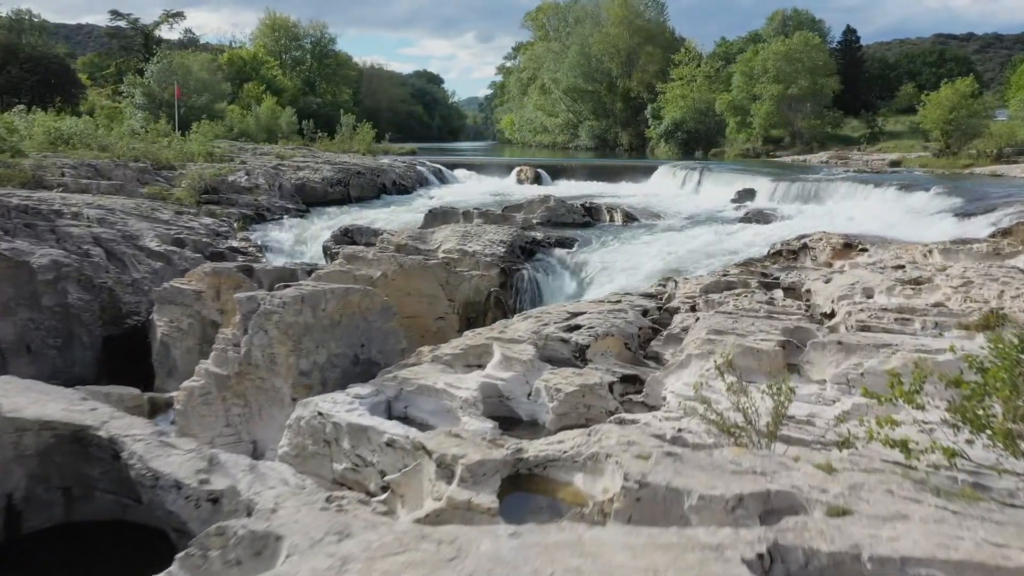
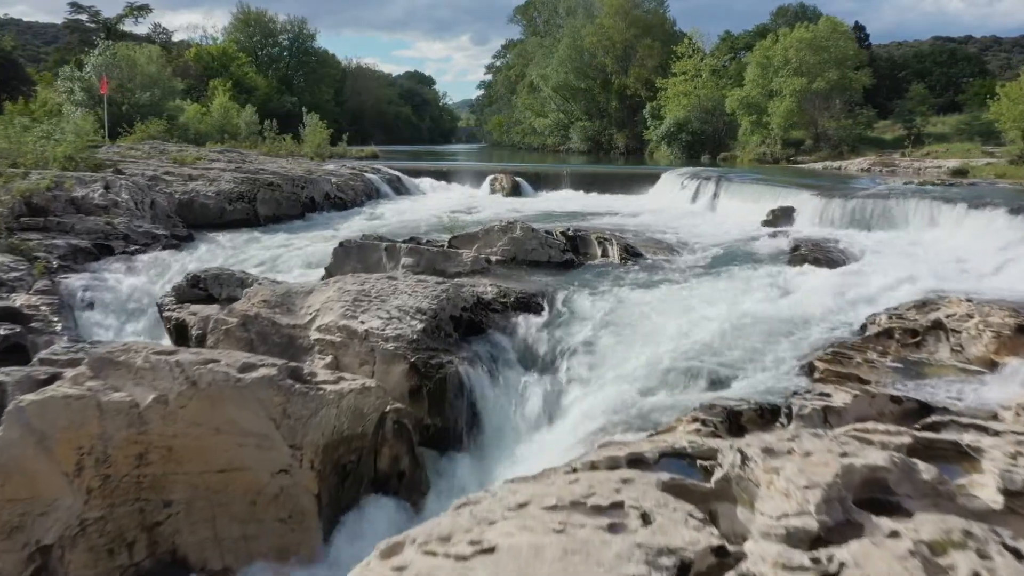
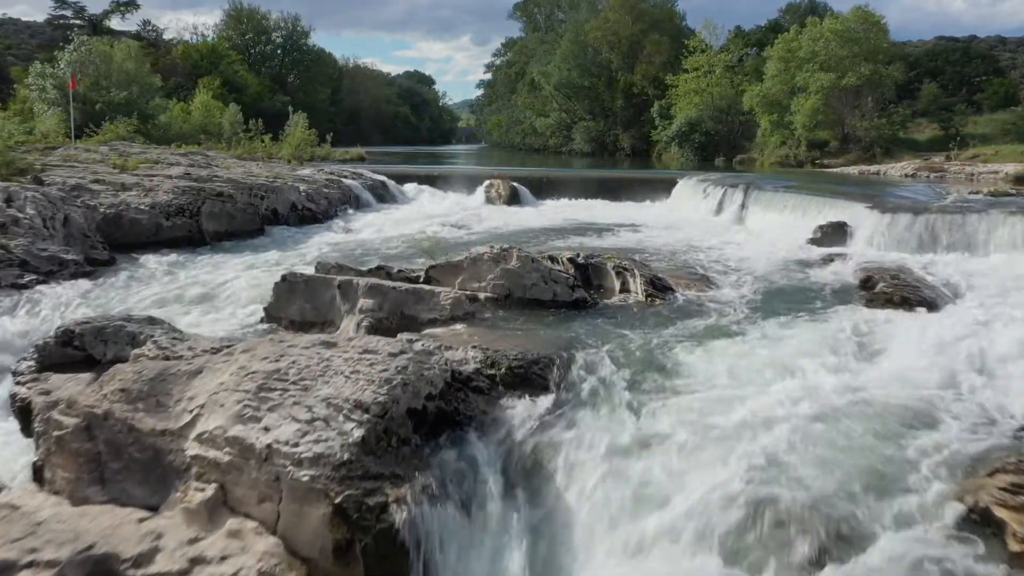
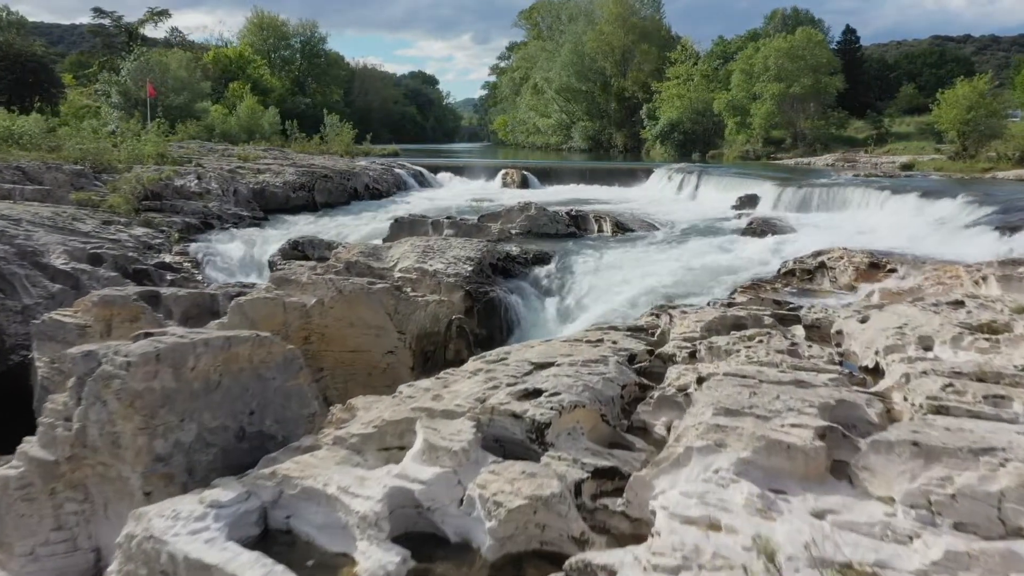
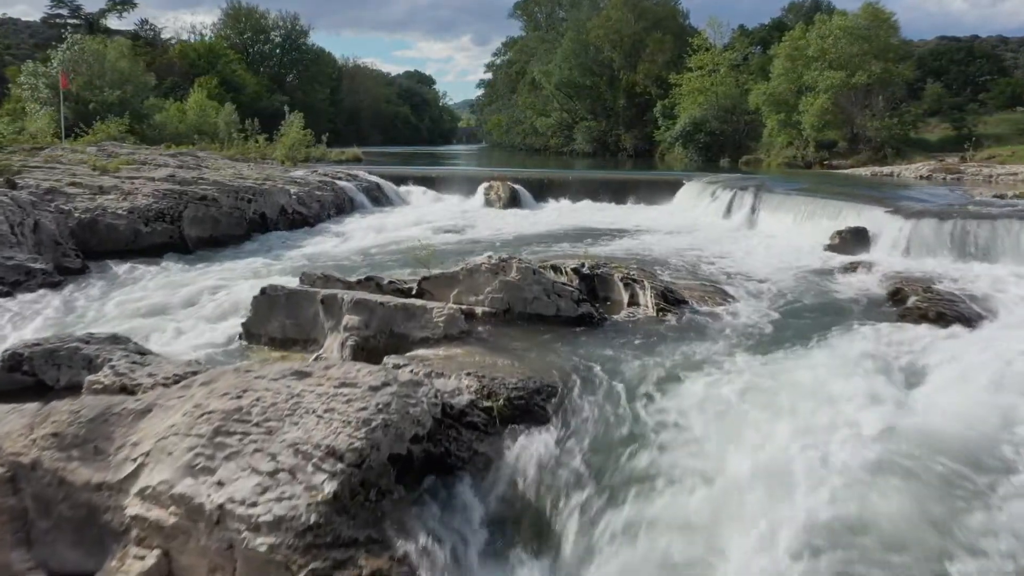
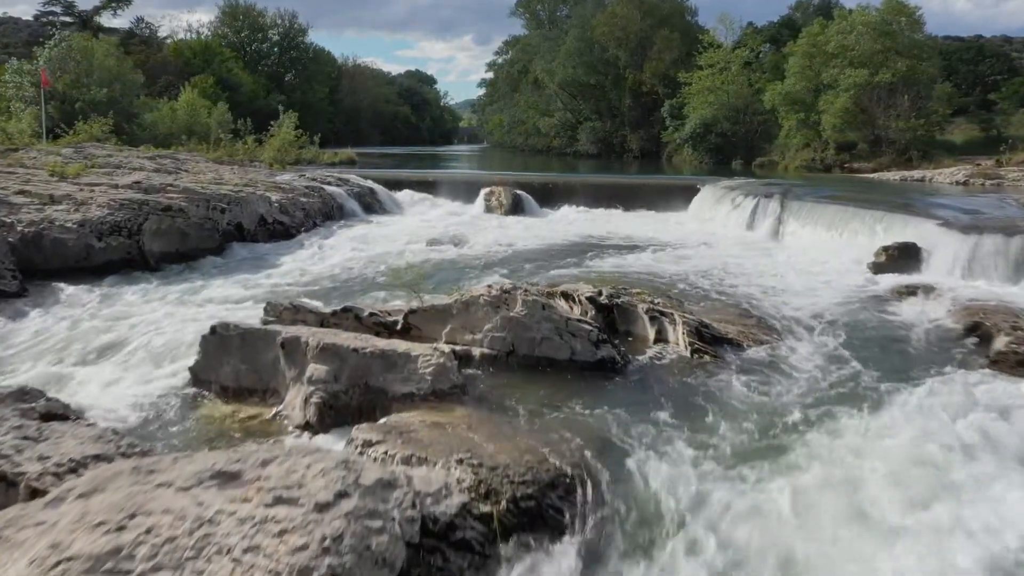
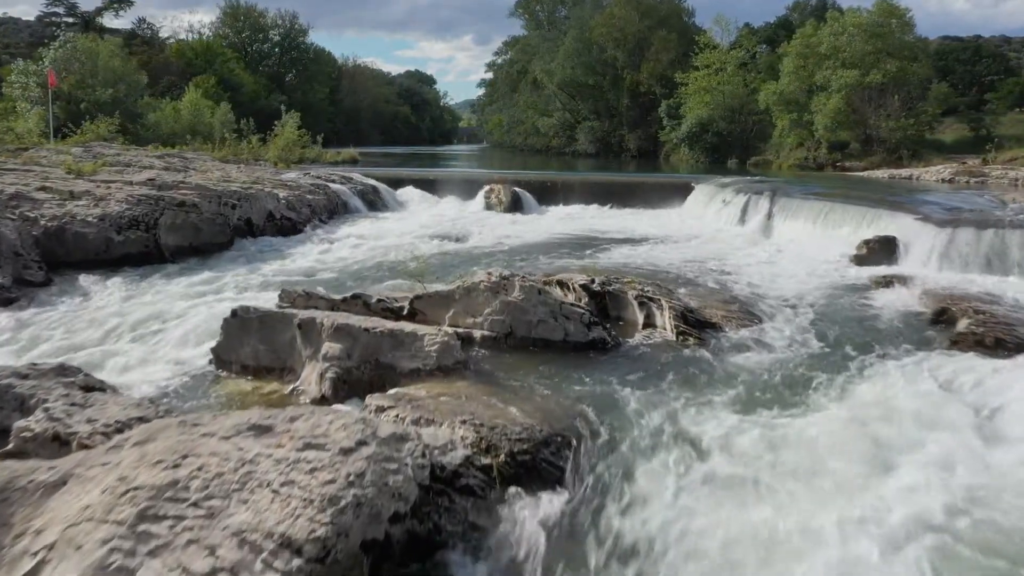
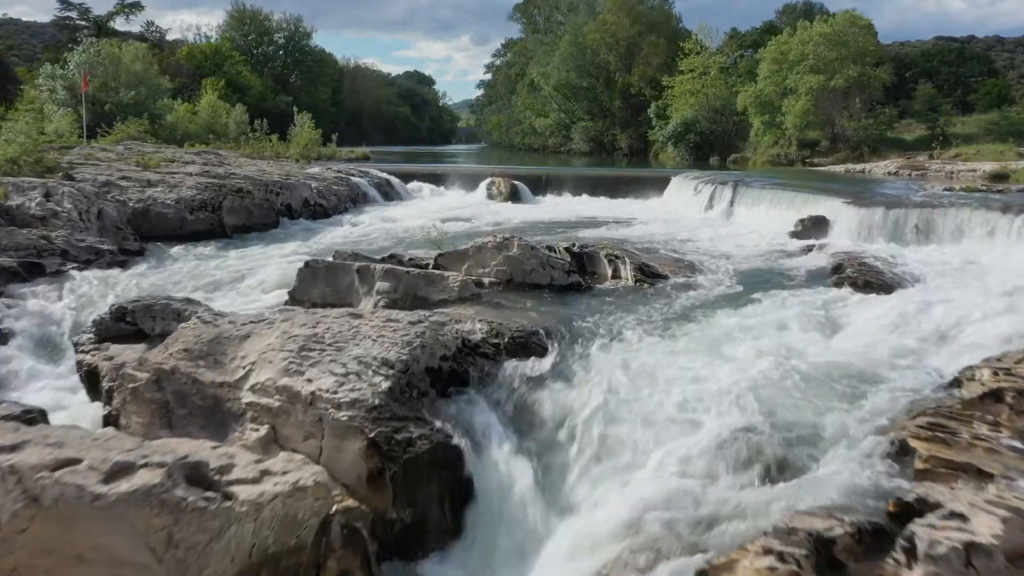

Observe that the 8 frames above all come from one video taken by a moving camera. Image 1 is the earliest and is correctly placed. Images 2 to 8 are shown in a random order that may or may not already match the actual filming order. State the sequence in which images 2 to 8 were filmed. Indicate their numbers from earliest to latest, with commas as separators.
4, 2, 8, 3, 5, 7, 6
